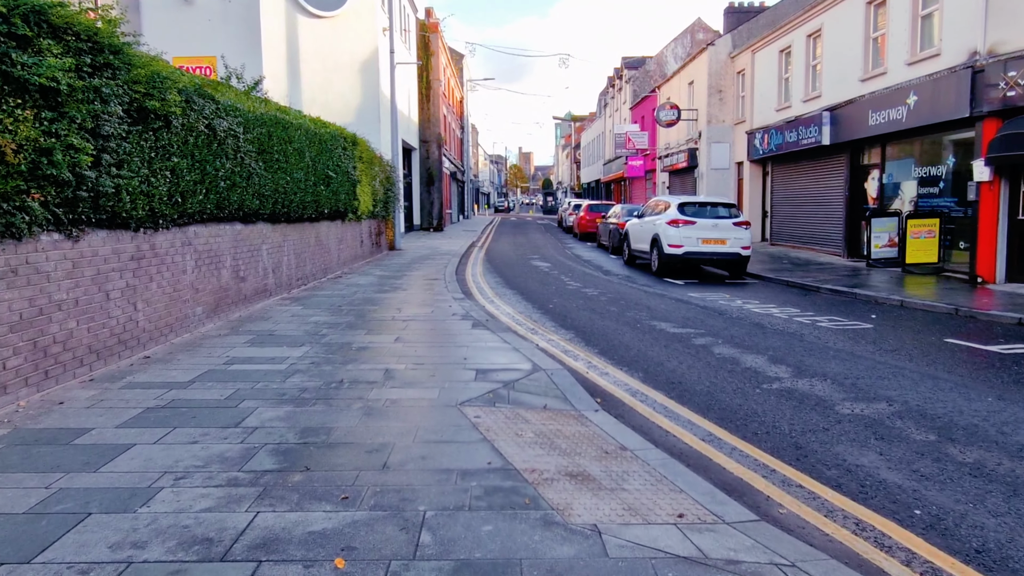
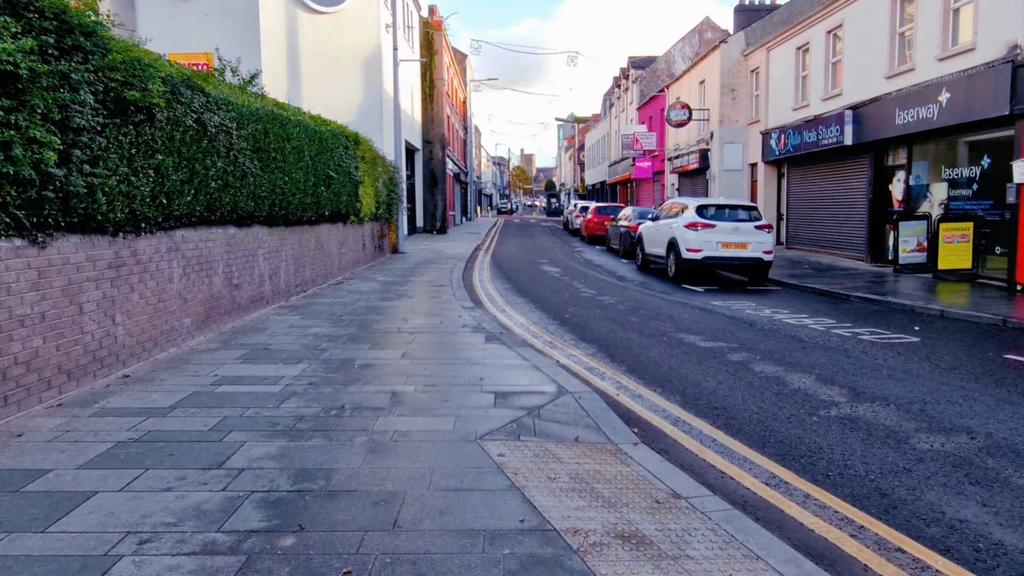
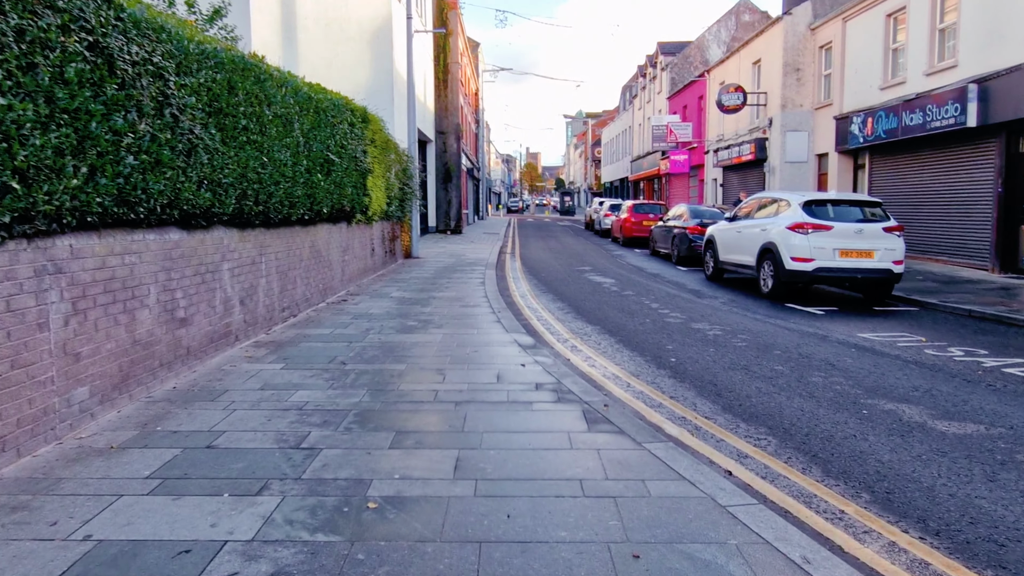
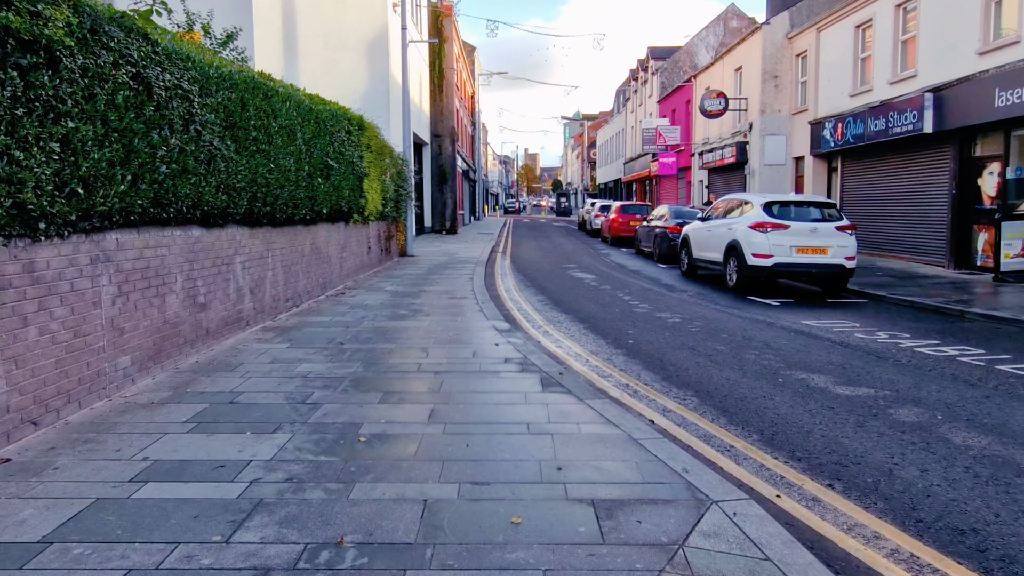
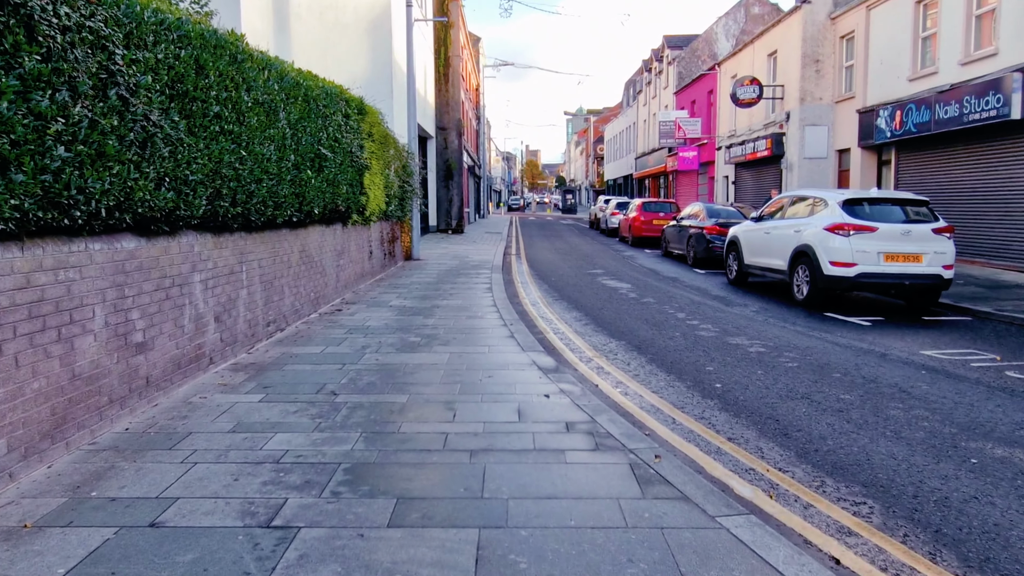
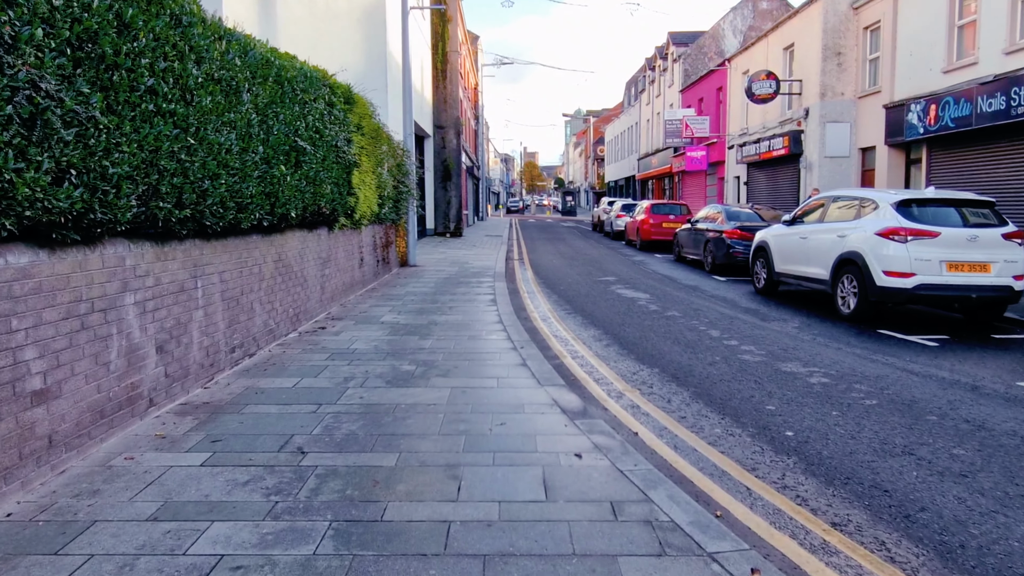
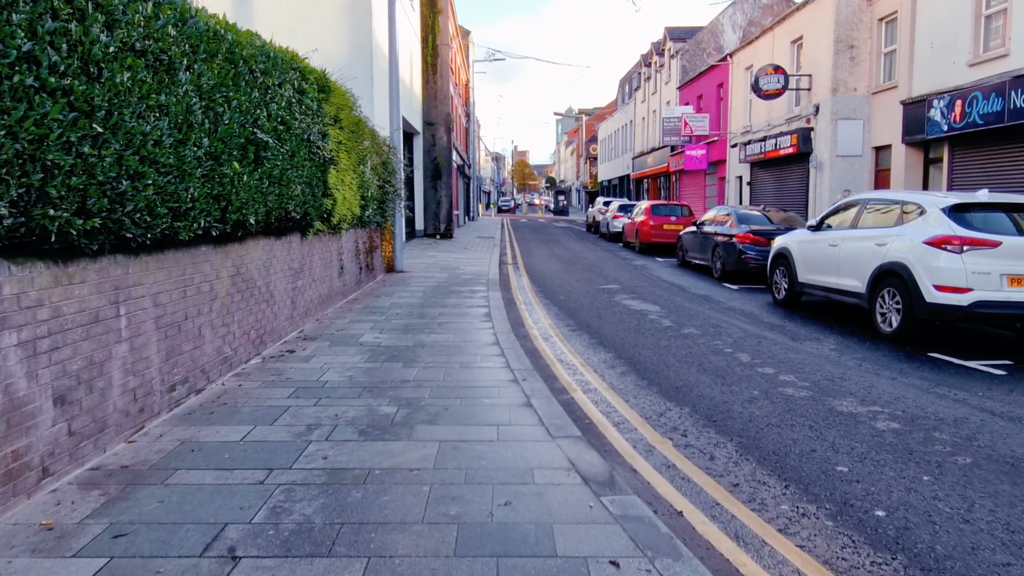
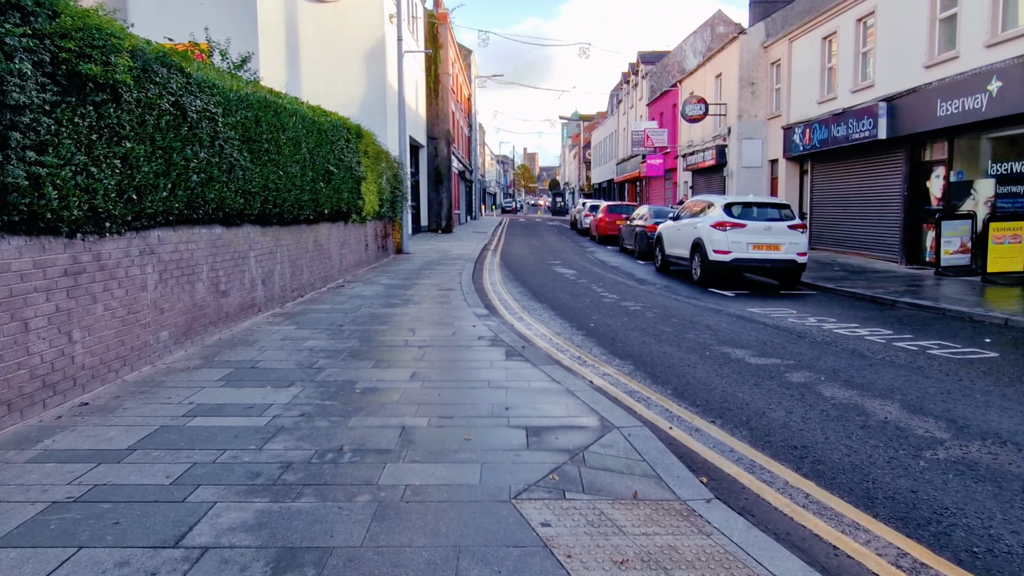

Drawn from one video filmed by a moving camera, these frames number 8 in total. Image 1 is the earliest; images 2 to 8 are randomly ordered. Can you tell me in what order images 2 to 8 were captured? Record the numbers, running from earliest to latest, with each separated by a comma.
2, 8, 4, 3, 5, 6, 7
